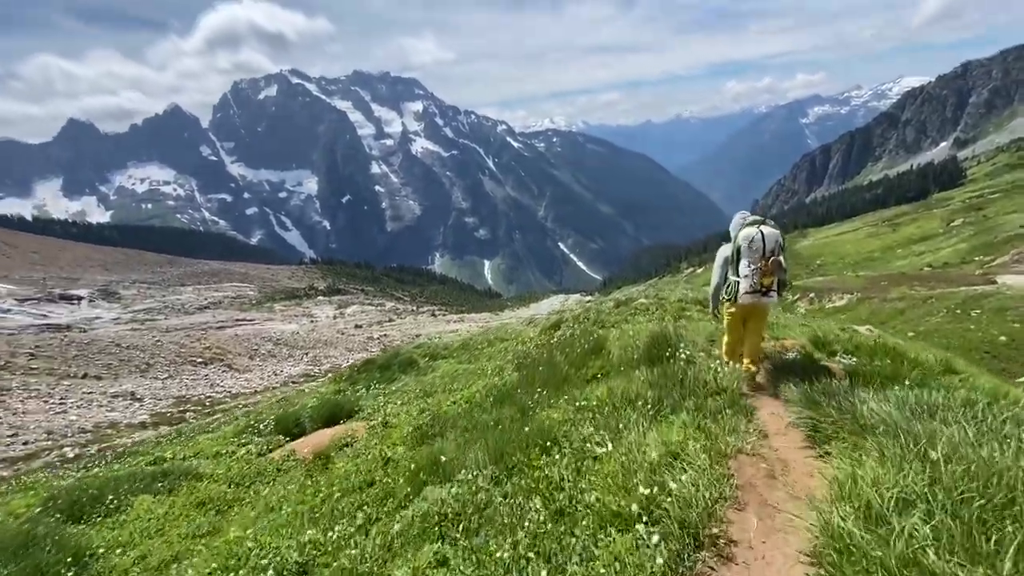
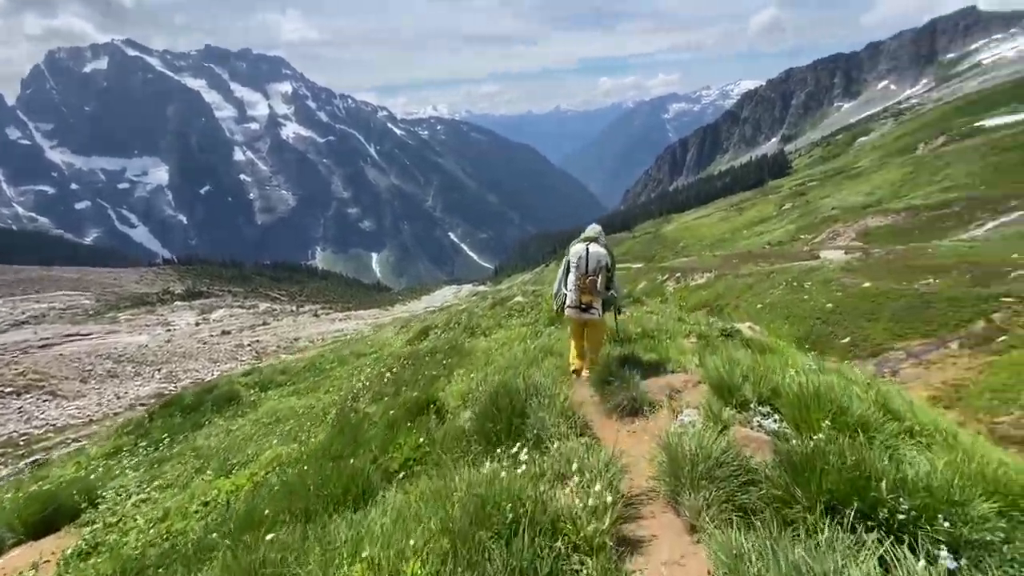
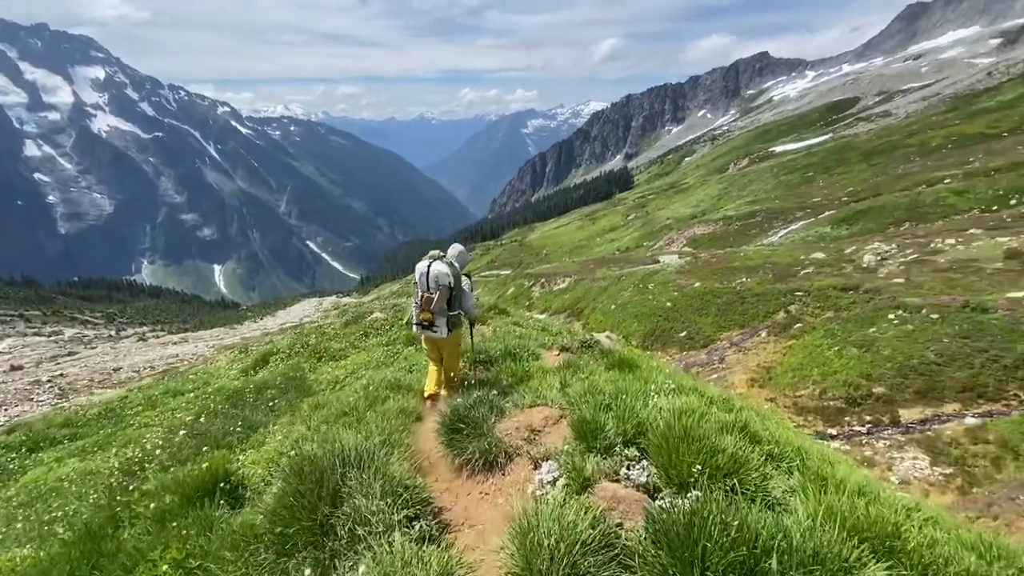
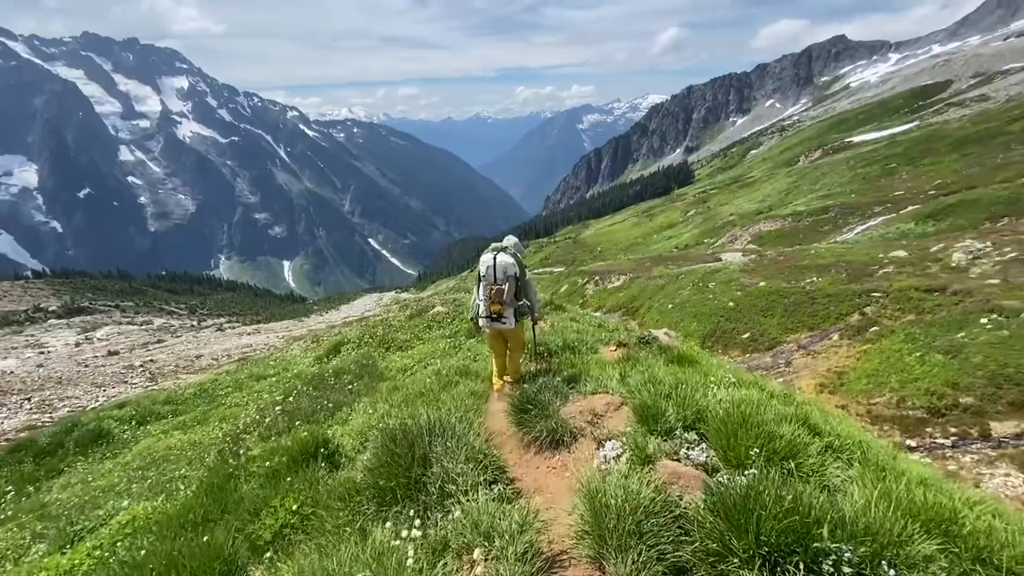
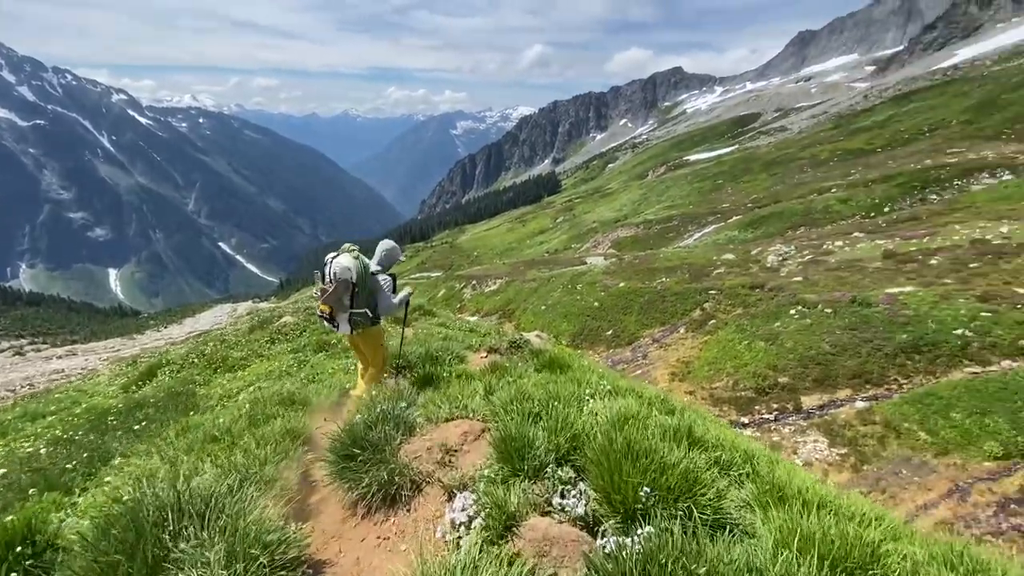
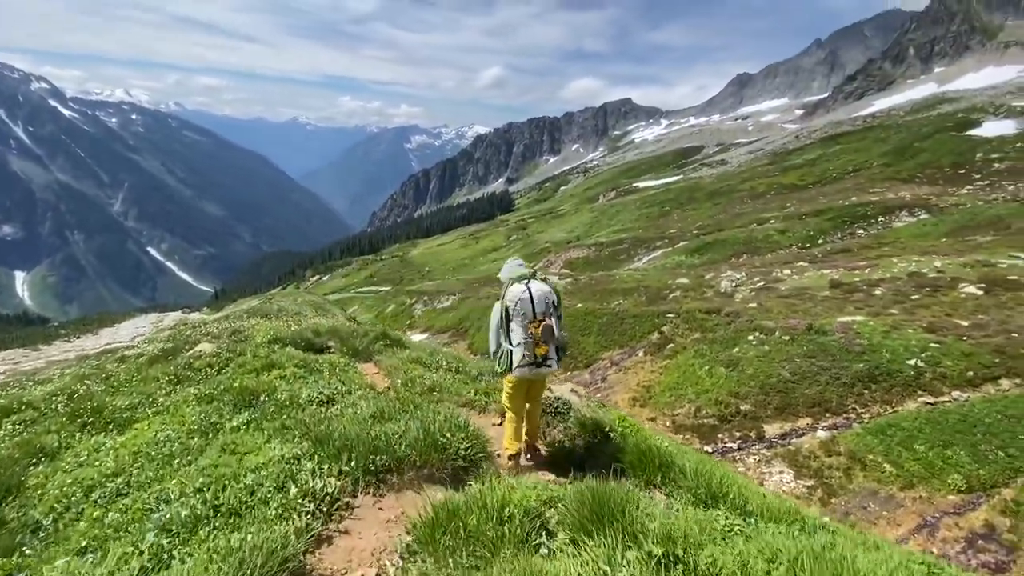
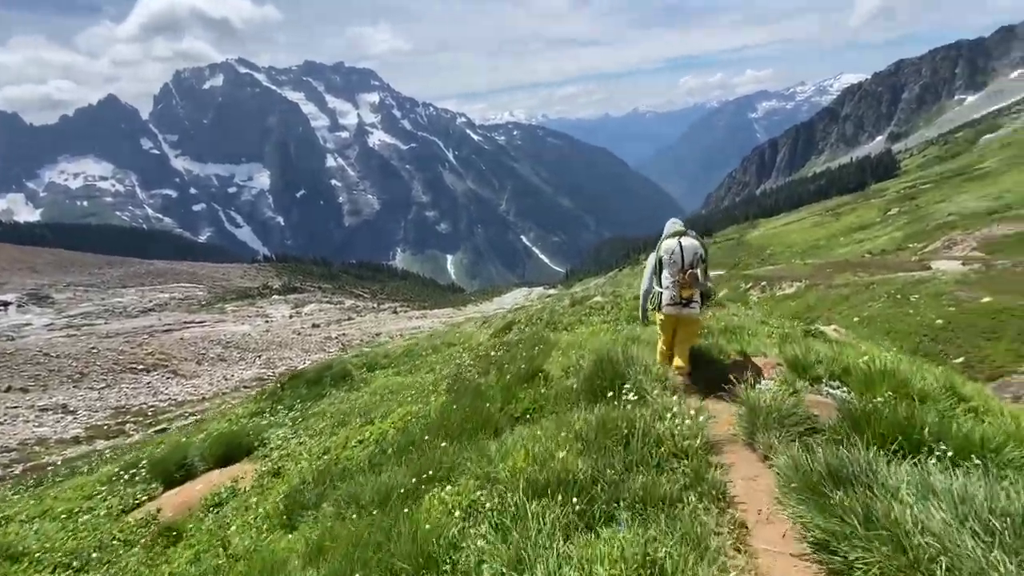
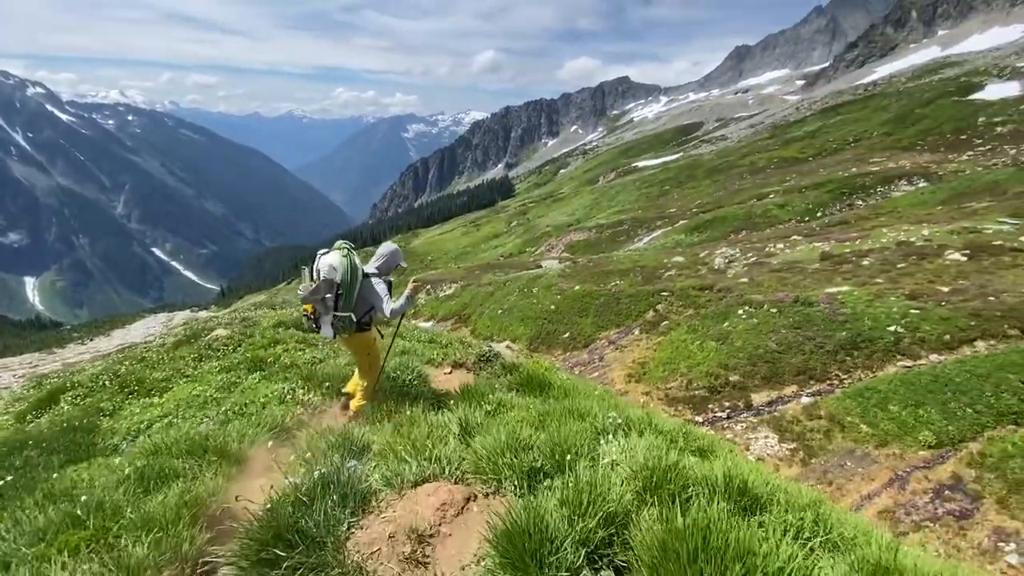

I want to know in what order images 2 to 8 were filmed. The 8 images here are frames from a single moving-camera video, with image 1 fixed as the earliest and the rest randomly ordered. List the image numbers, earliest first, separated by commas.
7, 2, 4, 3, 5, 8, 6
